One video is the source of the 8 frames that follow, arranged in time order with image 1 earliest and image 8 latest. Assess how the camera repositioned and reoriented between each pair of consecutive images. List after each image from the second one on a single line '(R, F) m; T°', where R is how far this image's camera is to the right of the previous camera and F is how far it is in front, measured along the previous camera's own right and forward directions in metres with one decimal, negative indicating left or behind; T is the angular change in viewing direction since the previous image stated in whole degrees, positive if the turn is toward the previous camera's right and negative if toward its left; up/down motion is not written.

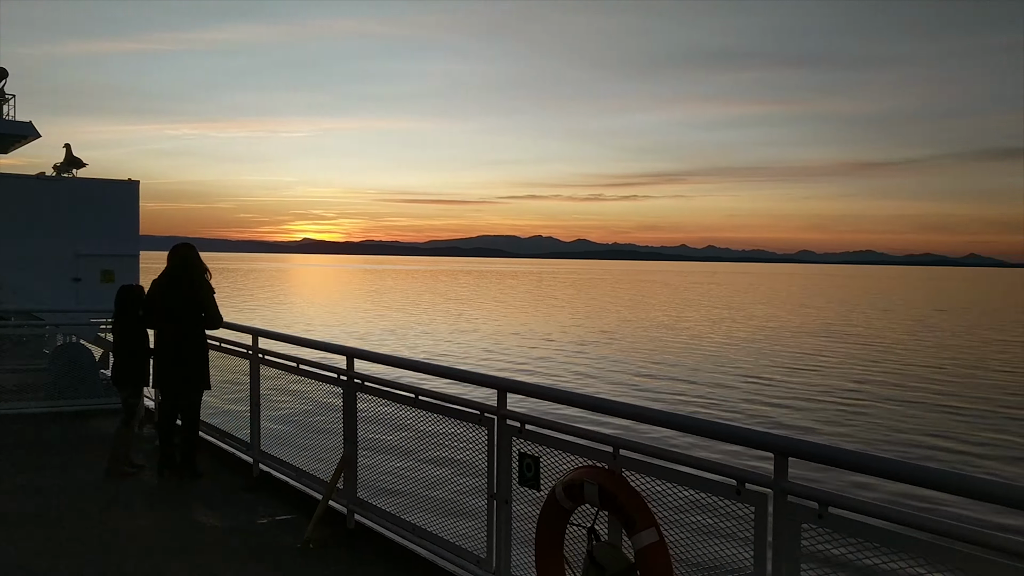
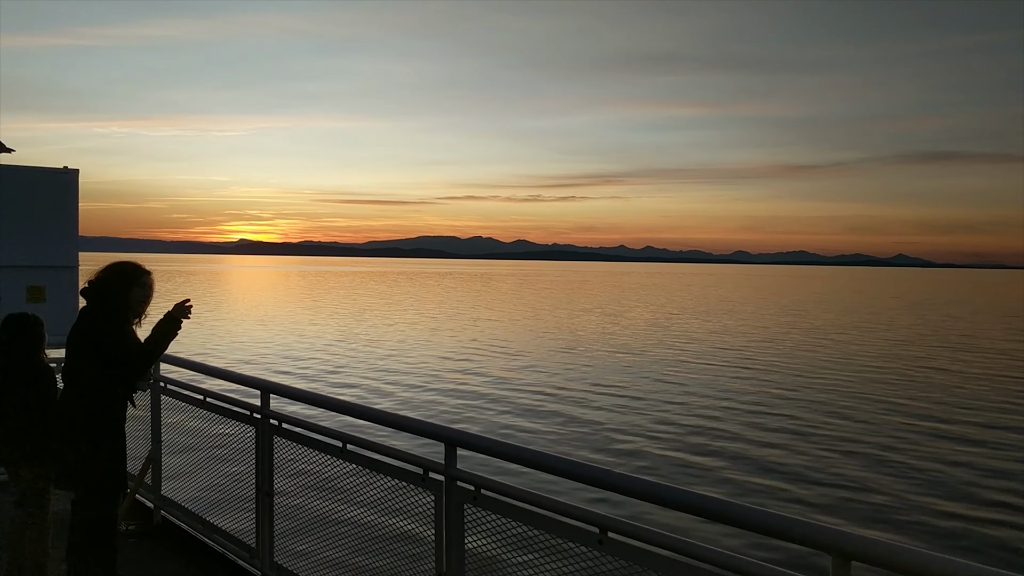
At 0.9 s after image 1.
(-0.9, +2.0) m; +4°
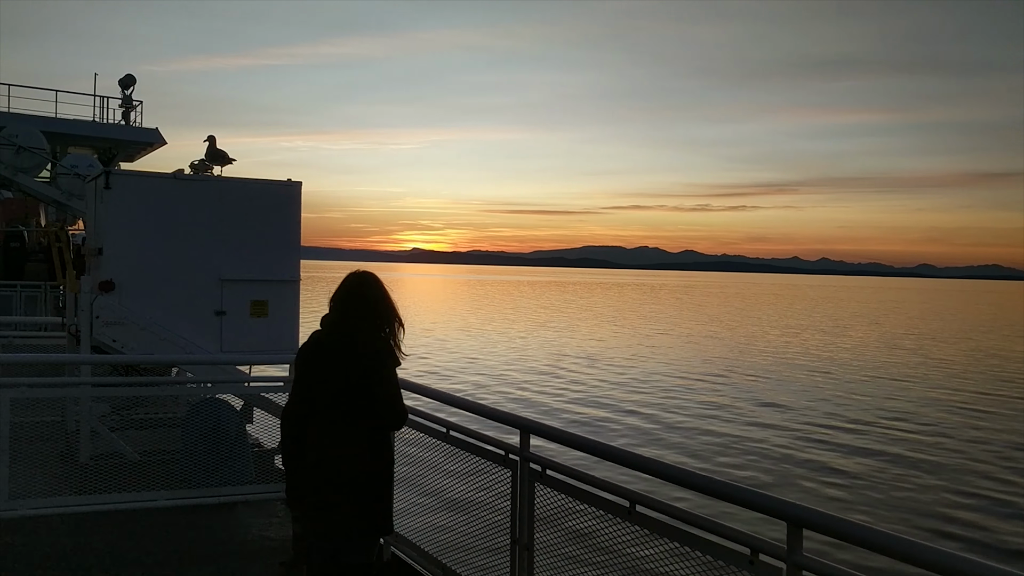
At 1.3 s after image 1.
(-0.5, +0.5) m; -10°
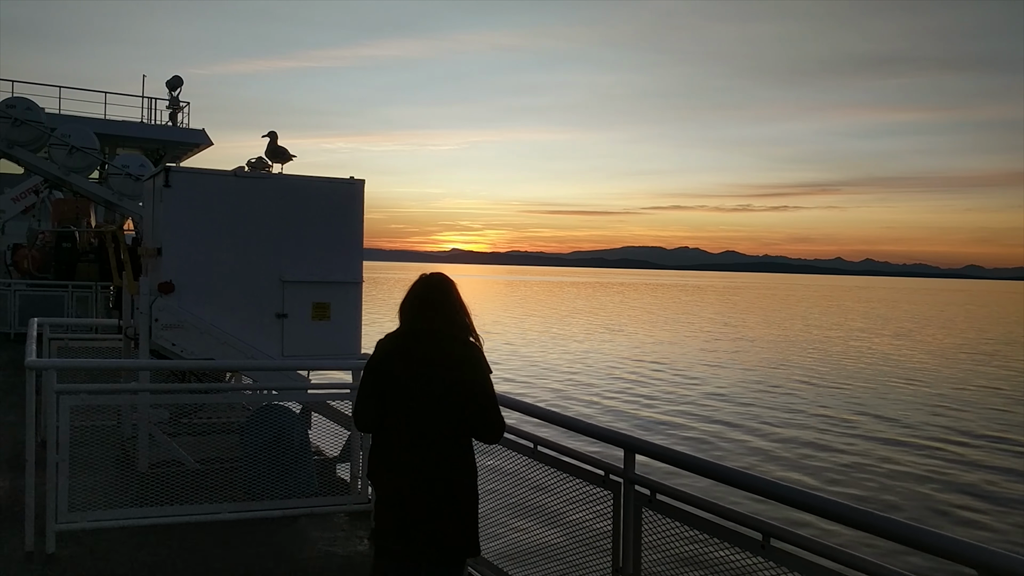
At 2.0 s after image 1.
(-0.2, +0.3) m; -2°
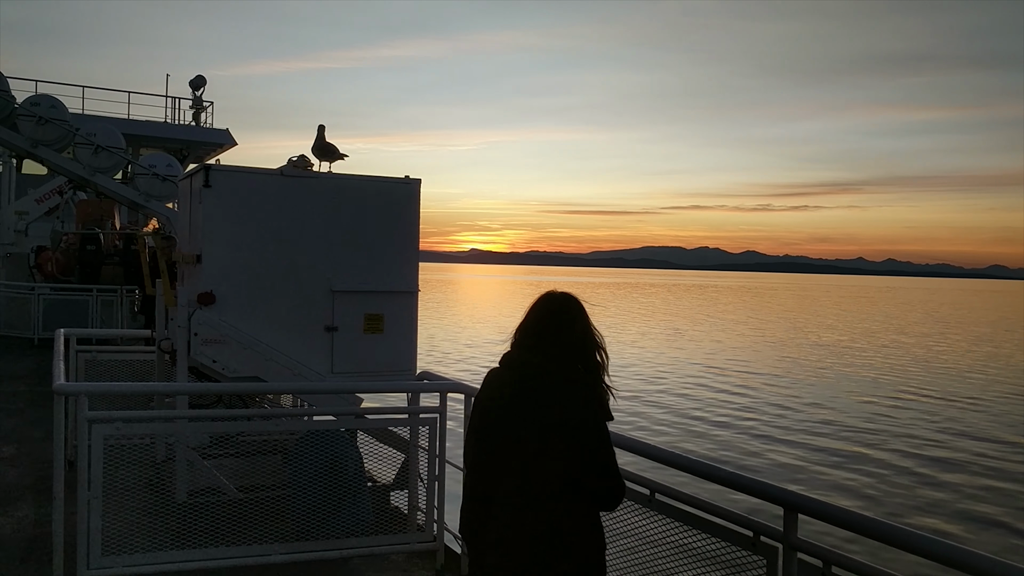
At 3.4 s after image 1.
(-0.3, +0.6) m; -1°
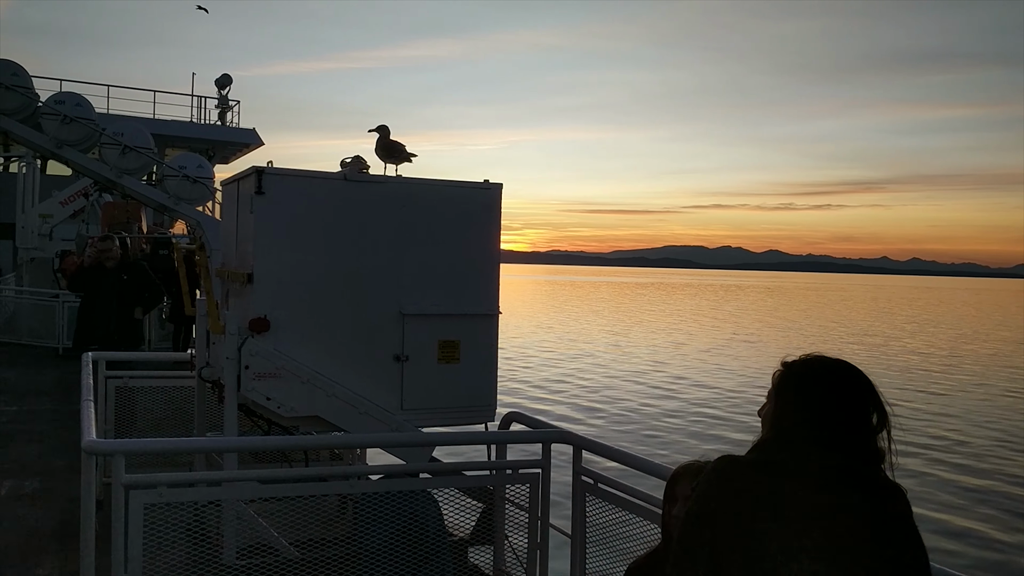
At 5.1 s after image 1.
(-0.4, +0.8) m; -1°
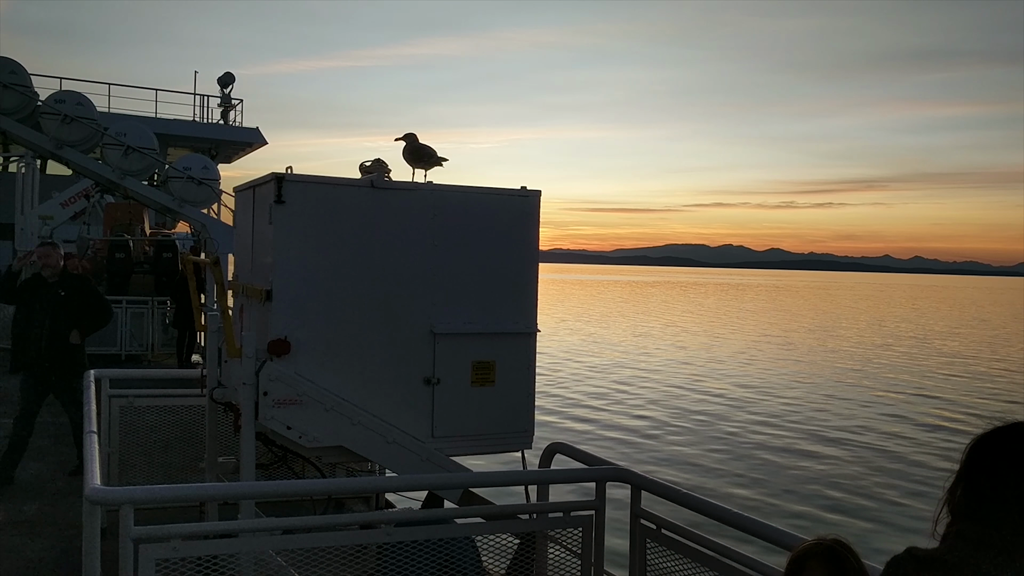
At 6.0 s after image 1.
(-0.2, +0.4) m; 0°
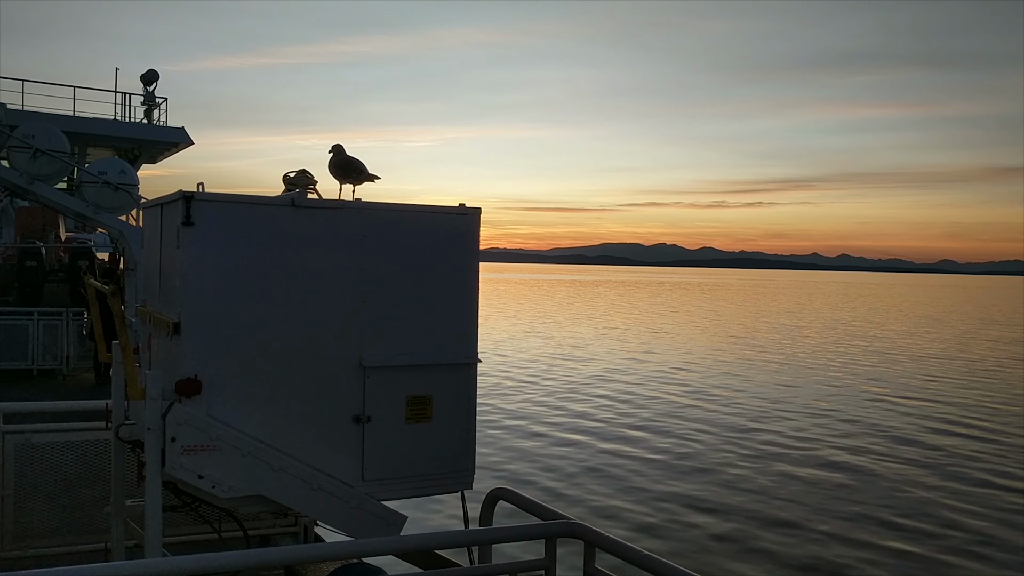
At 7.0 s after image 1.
(0.0, +0.4) m; +4°
